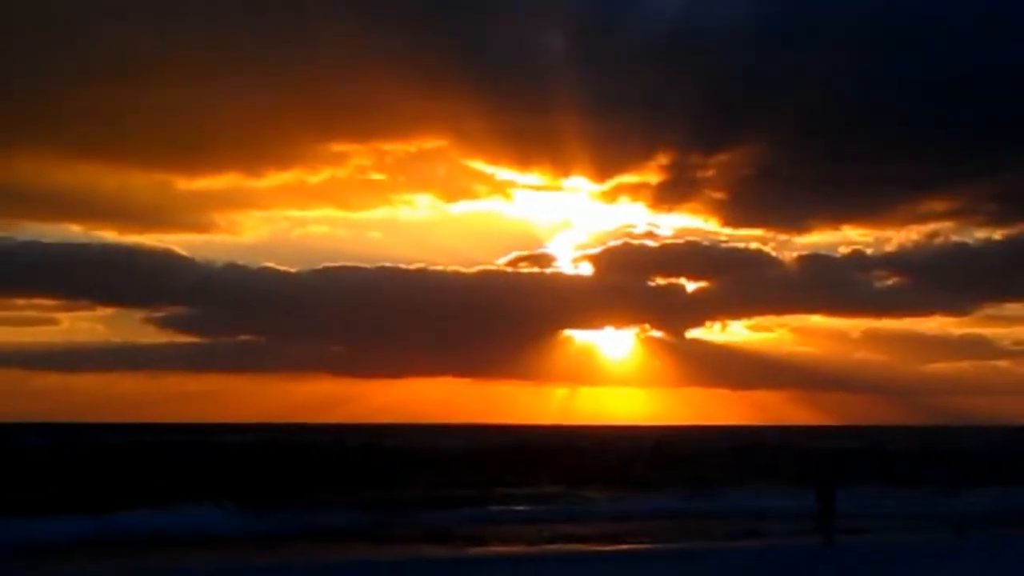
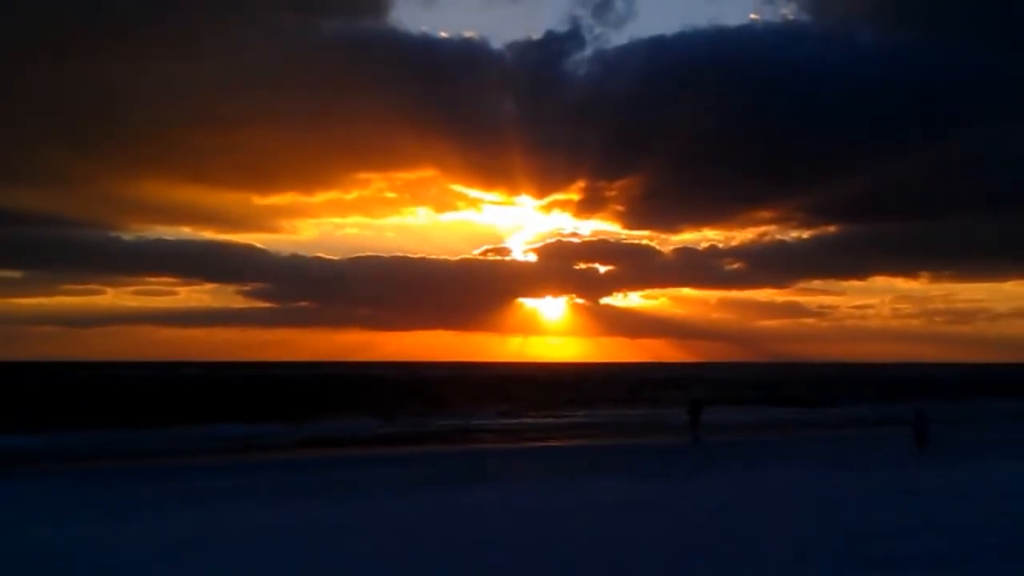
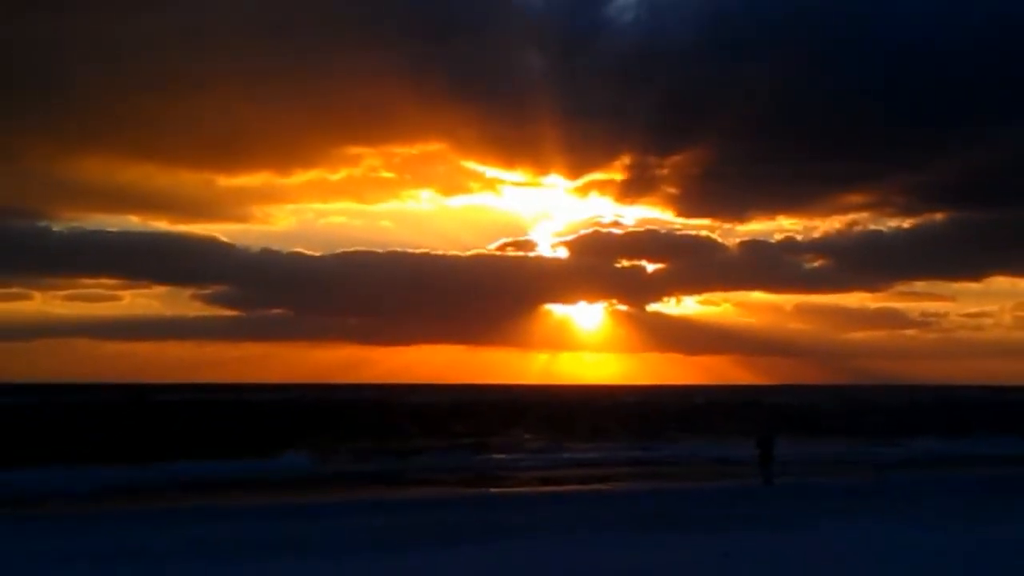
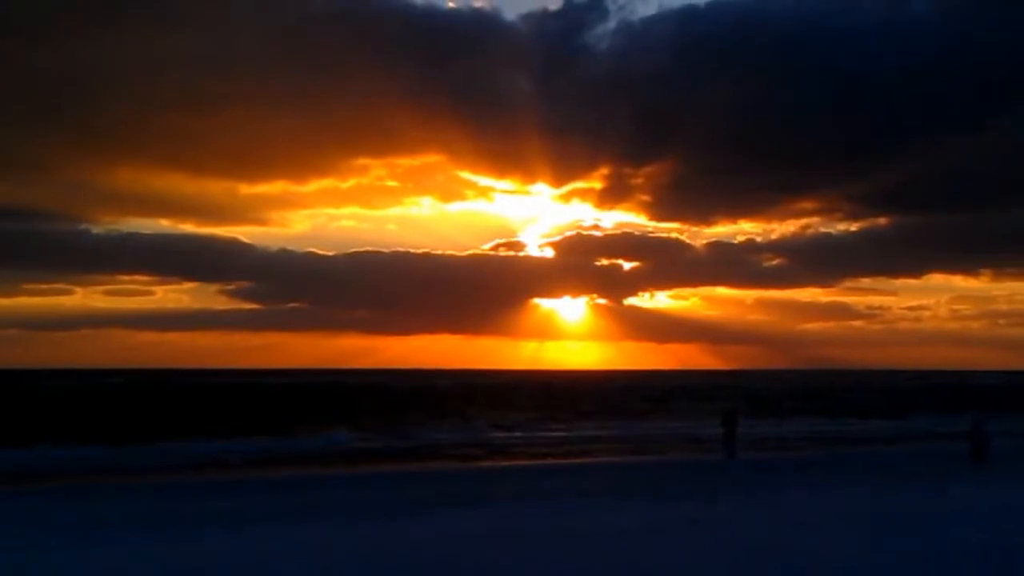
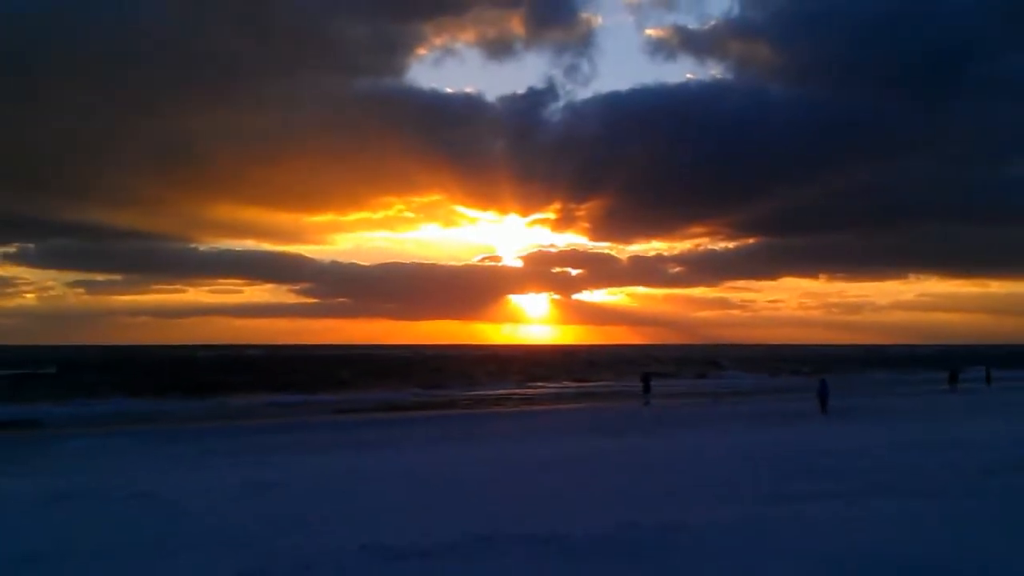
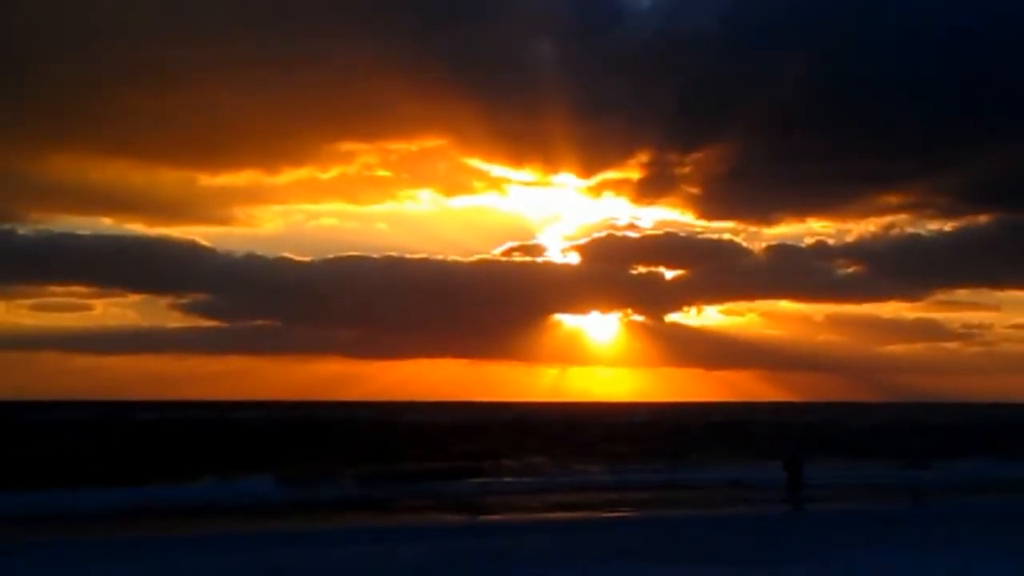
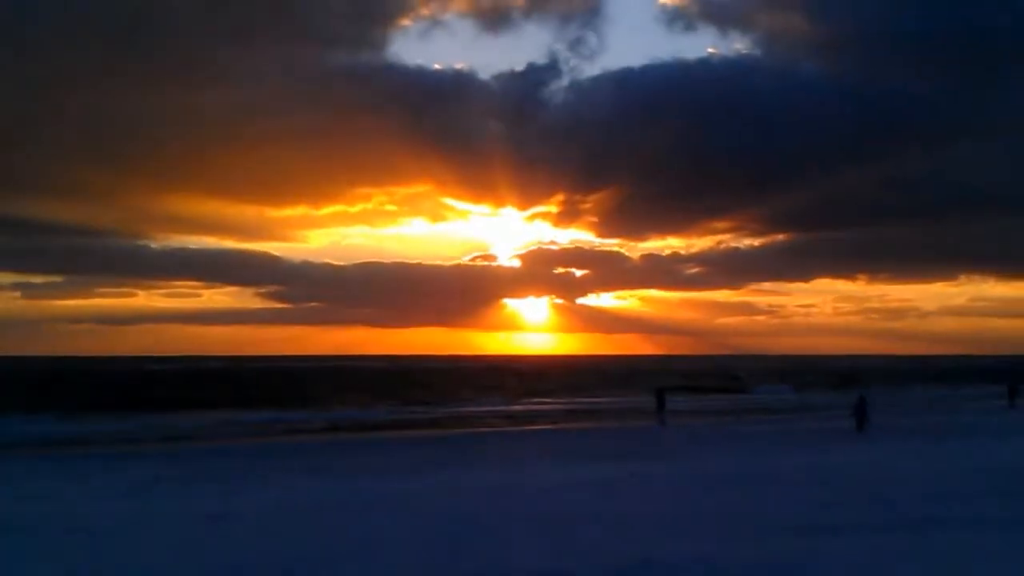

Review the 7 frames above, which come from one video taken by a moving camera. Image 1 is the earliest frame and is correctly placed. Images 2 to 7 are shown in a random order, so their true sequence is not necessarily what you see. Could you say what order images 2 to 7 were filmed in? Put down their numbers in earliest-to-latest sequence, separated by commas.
6, 3, 4, 2, 7, 5
